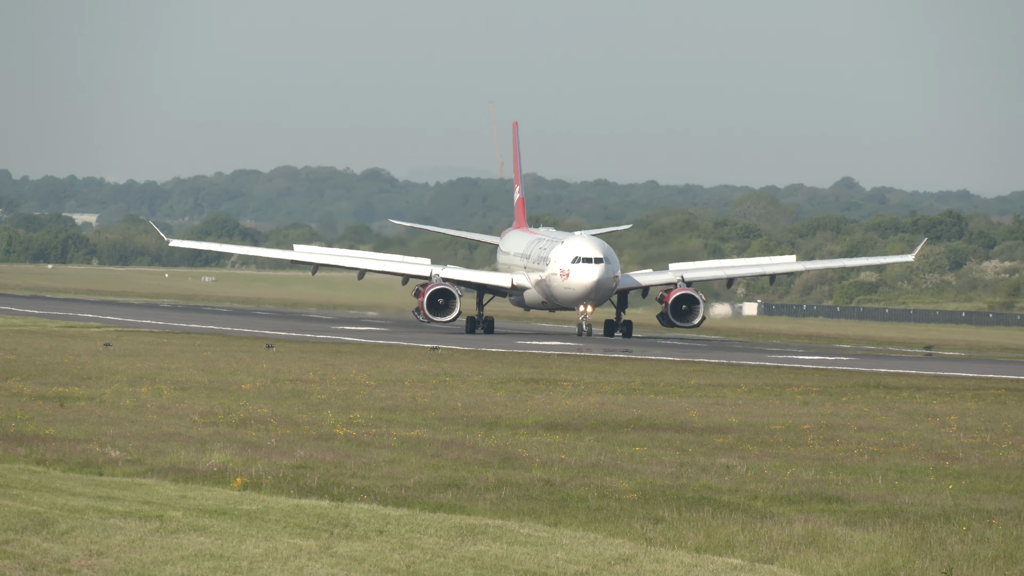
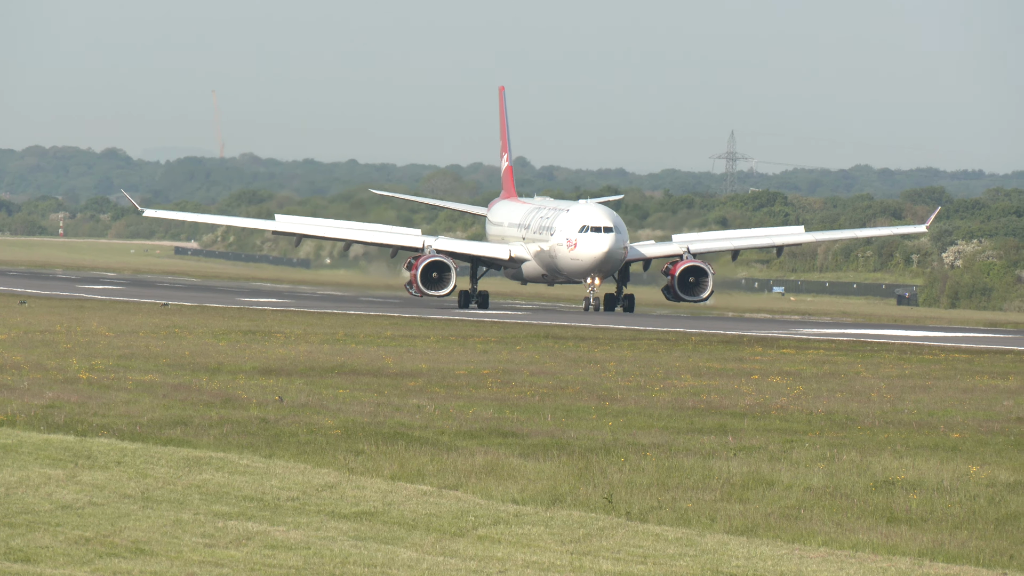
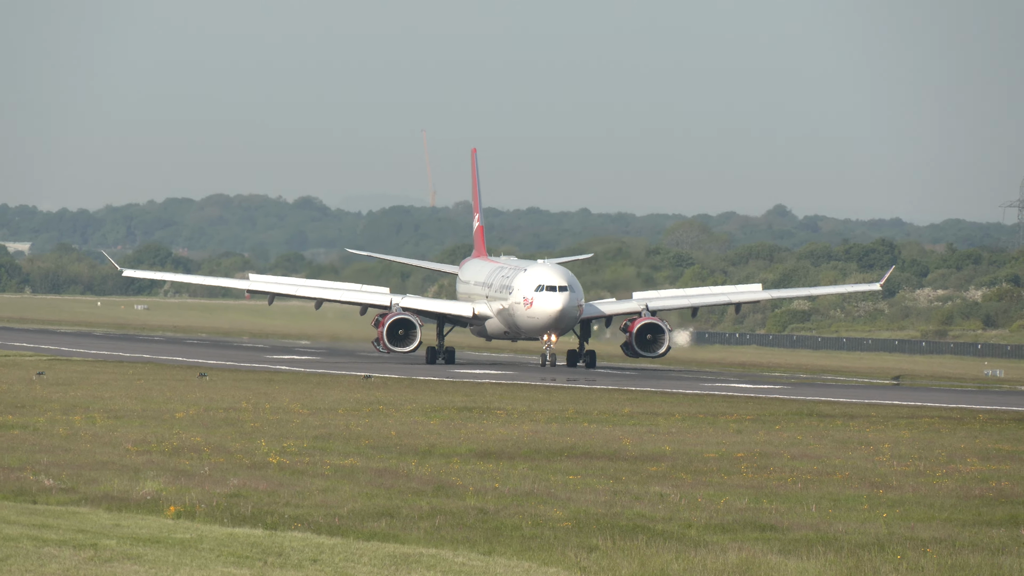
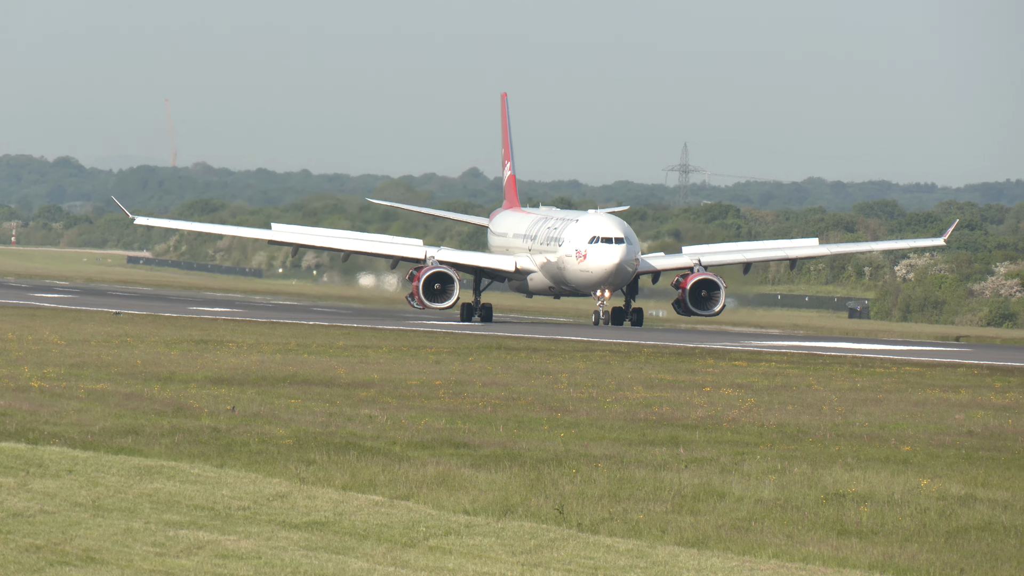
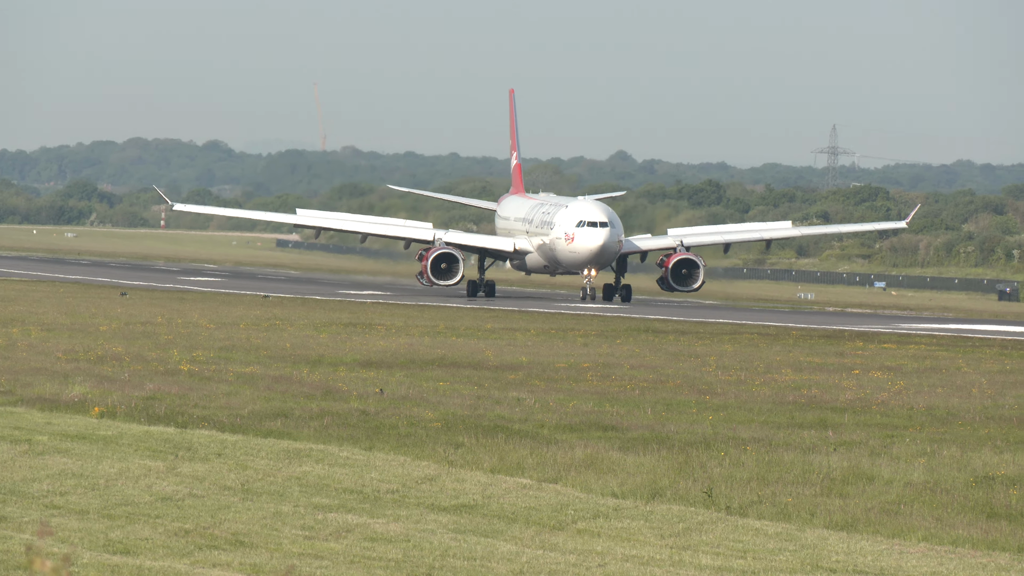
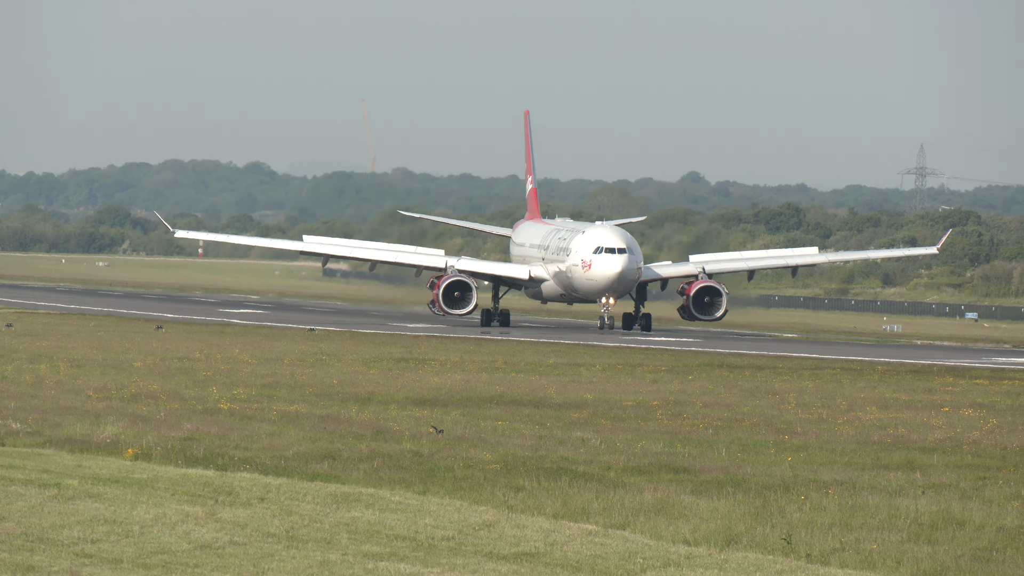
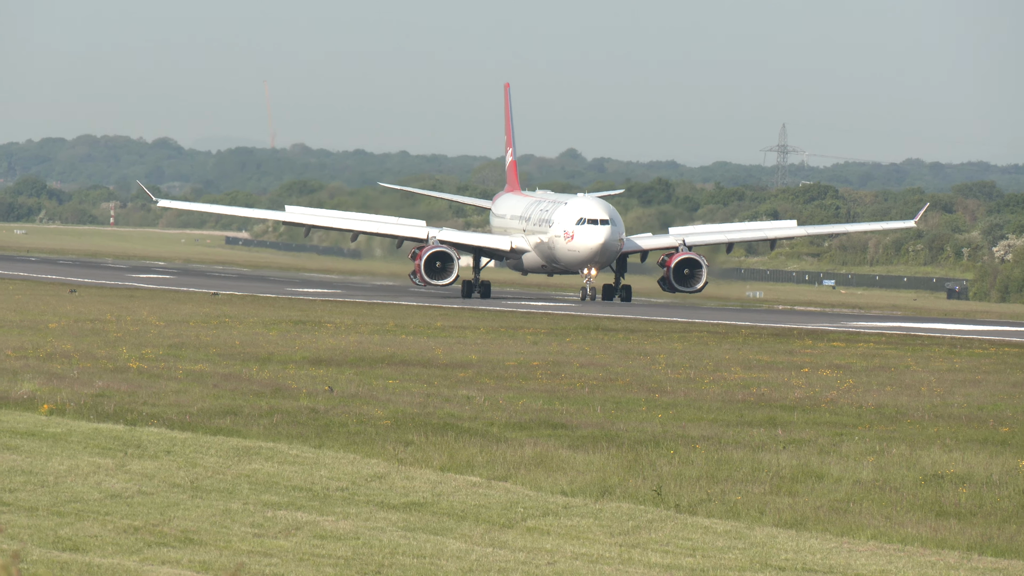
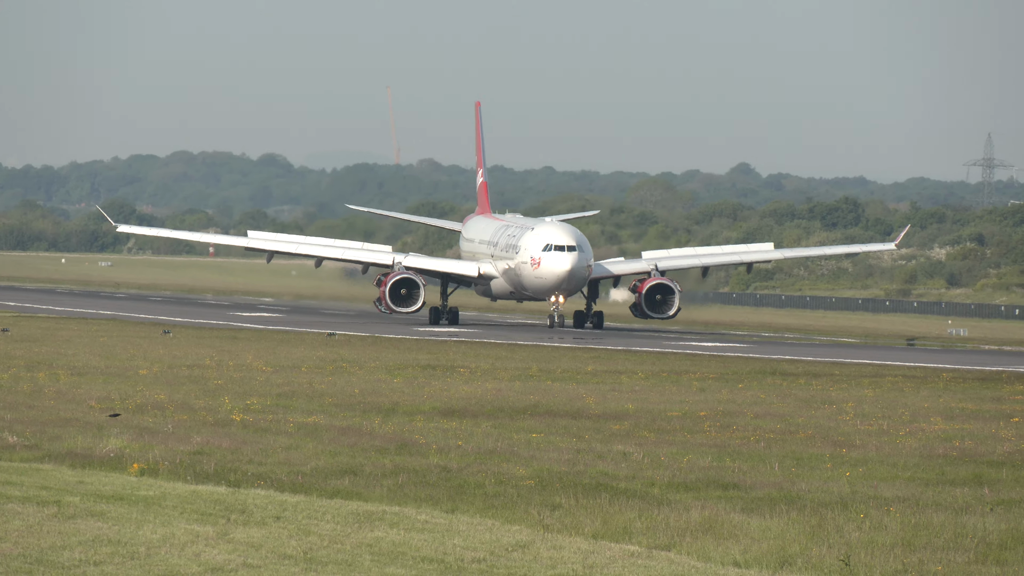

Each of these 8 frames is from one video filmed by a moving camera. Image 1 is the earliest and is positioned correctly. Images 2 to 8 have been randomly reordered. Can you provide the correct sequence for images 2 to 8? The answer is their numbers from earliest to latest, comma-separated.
3, 8, 6, 5, 7, 2, 4
